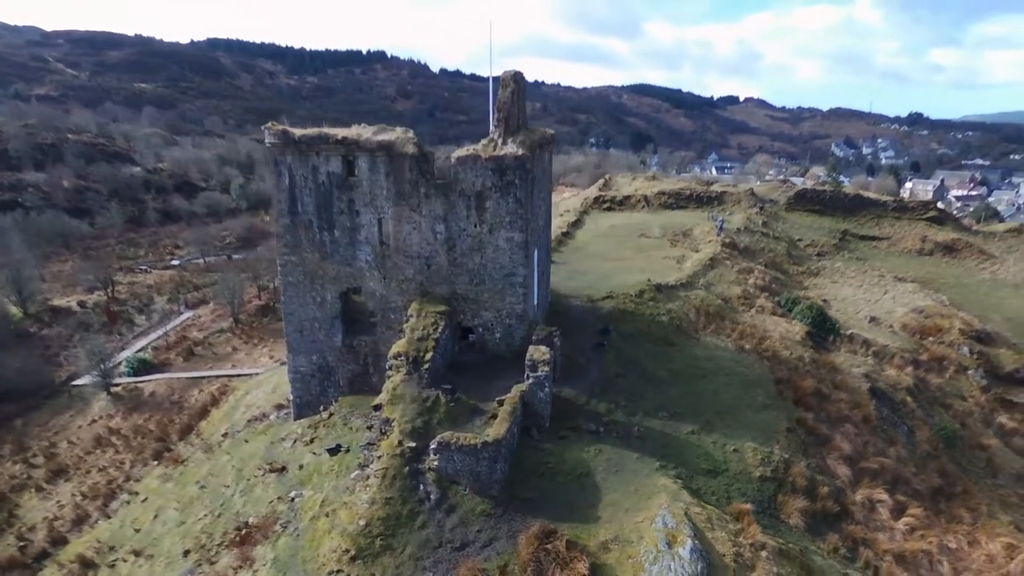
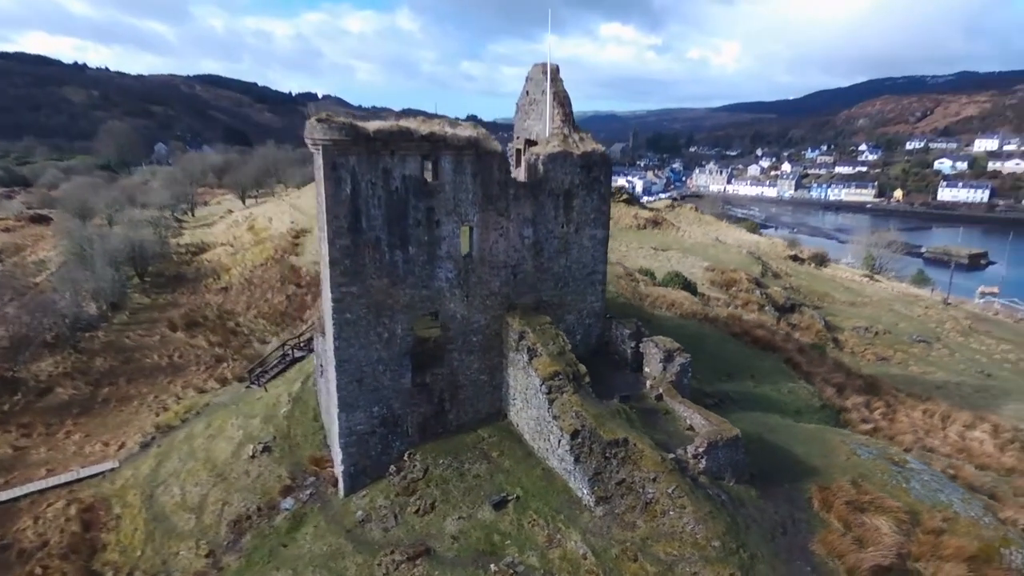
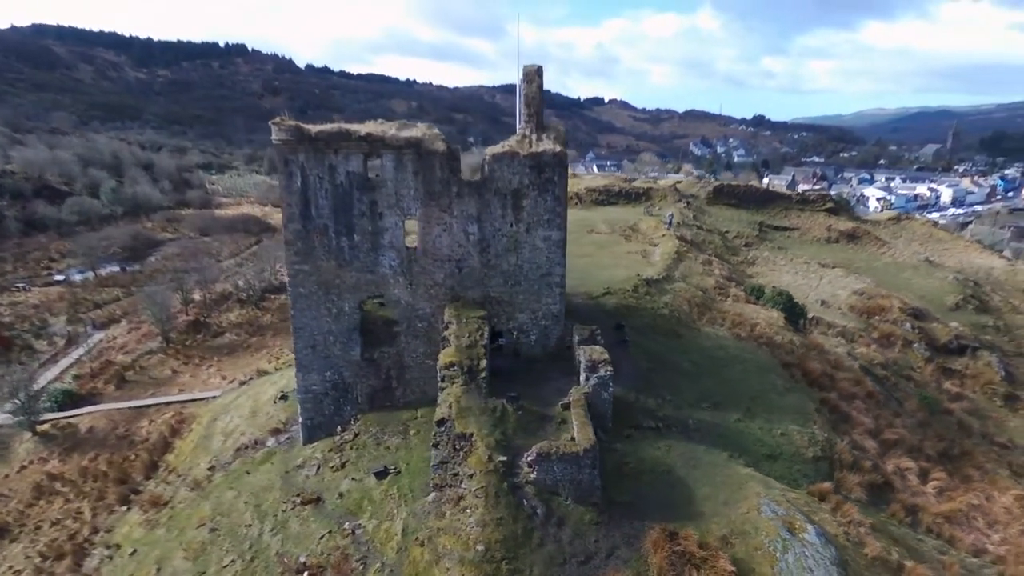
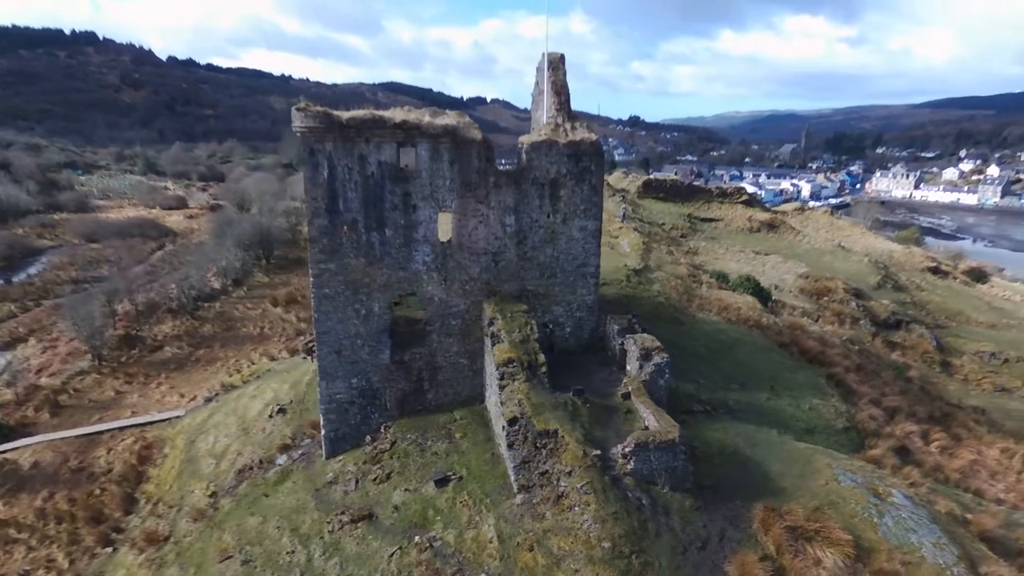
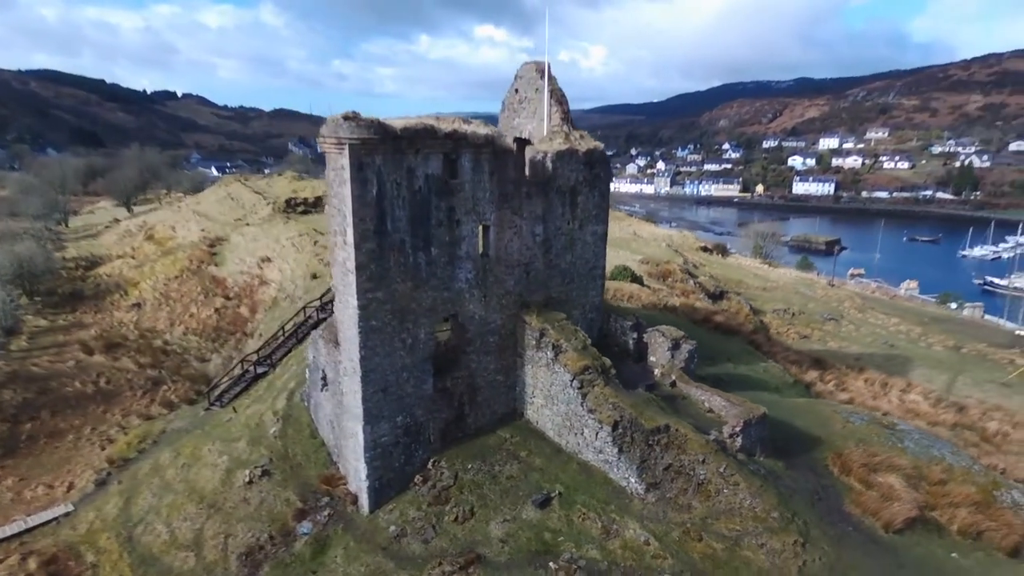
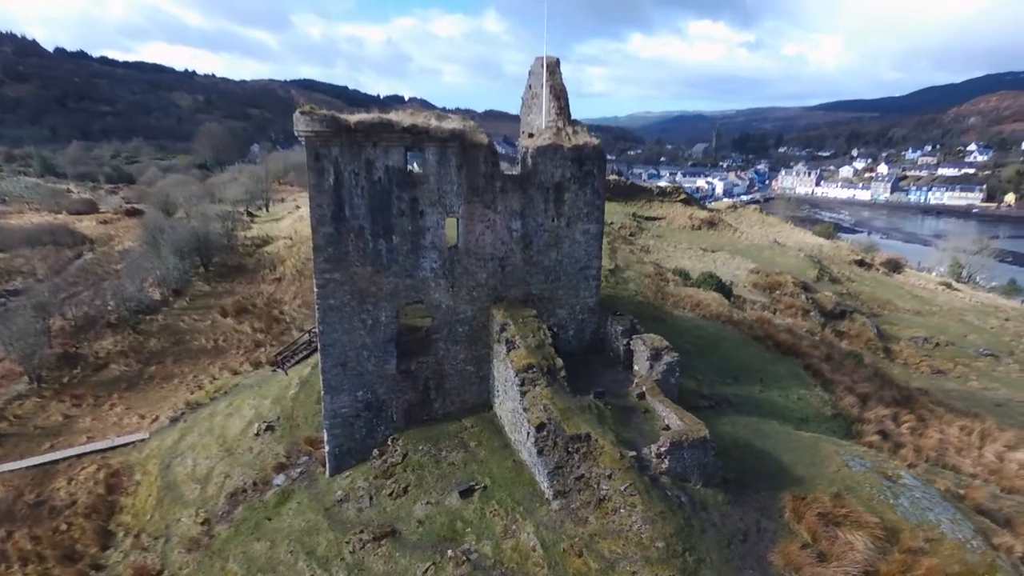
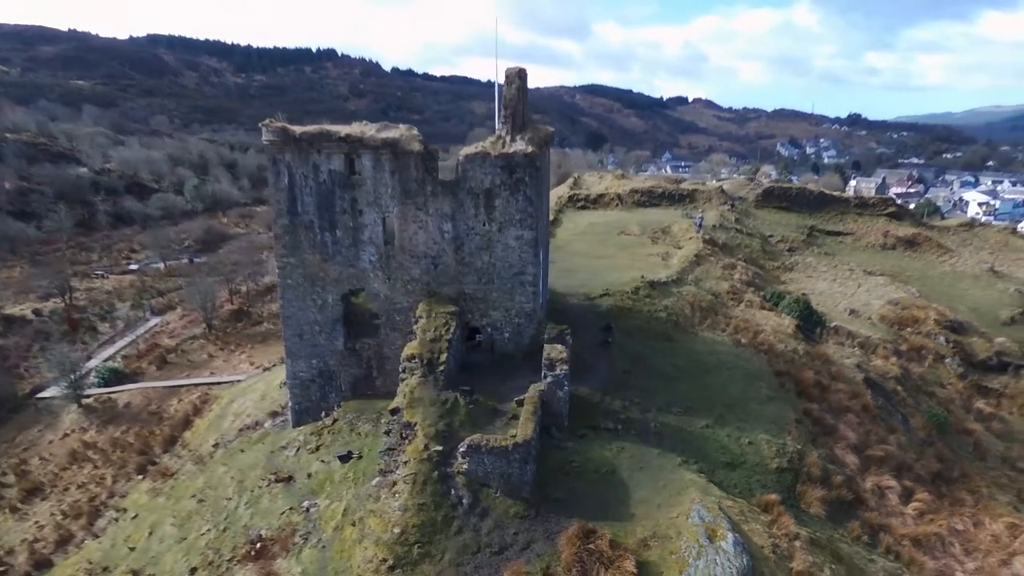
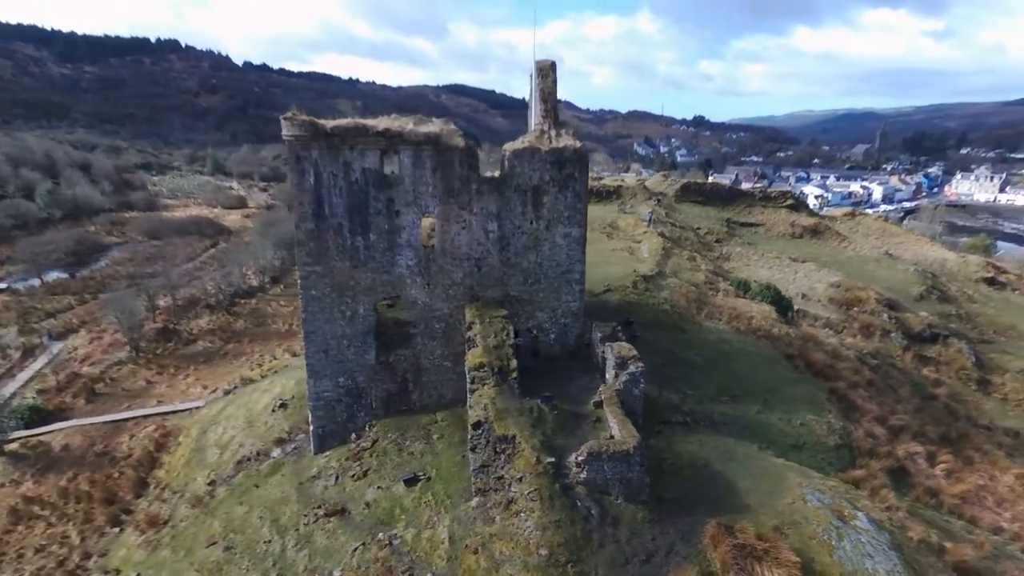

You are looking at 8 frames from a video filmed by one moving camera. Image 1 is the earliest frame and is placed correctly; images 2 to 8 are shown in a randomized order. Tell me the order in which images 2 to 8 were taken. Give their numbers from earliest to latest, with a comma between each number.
7, 3, 8, 4, 6, 2, 5
